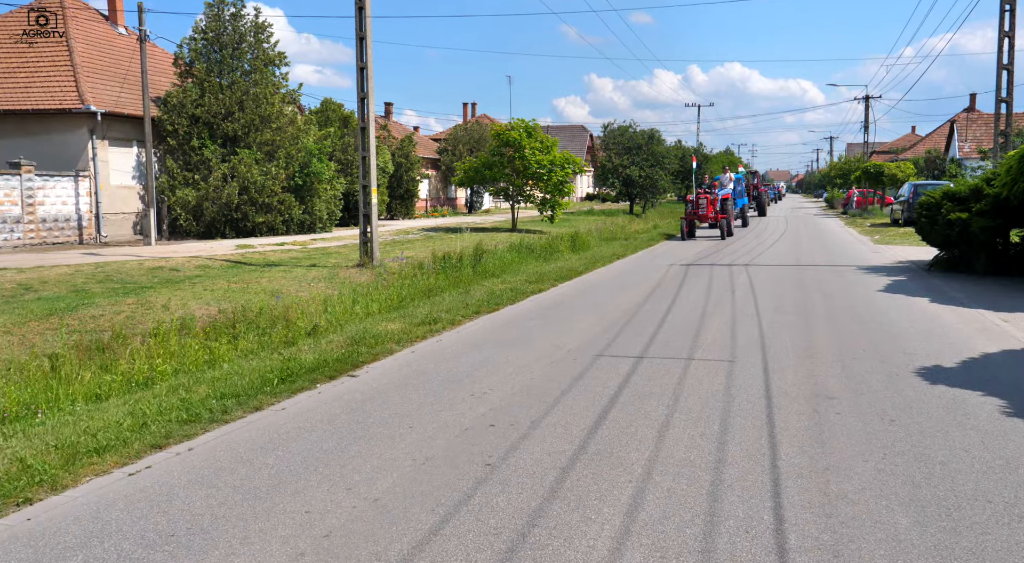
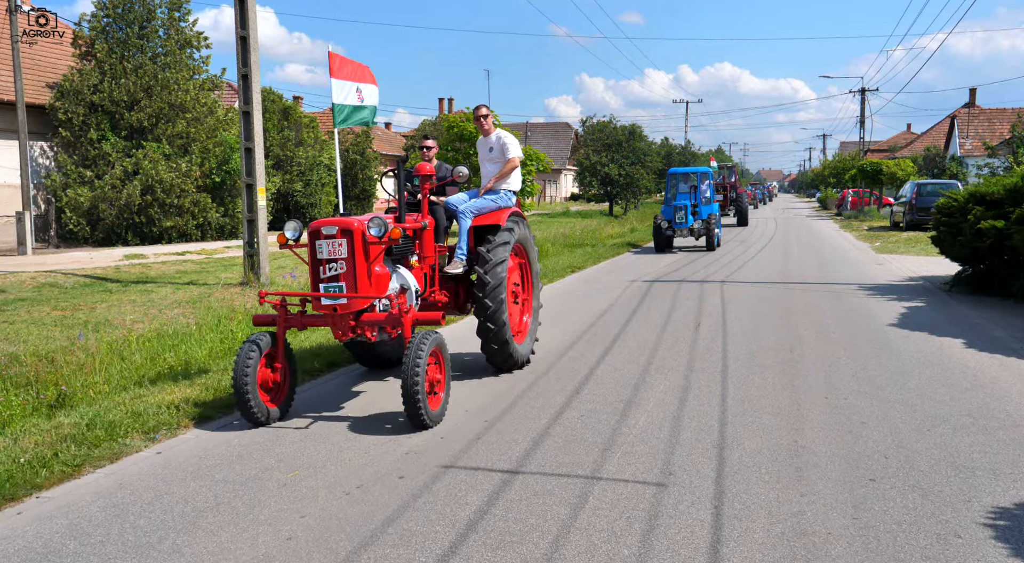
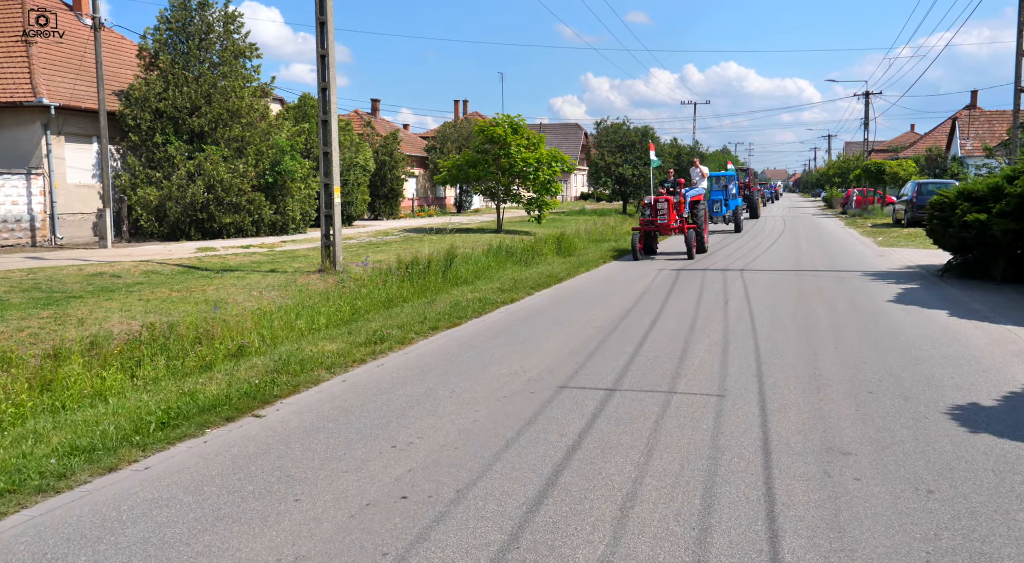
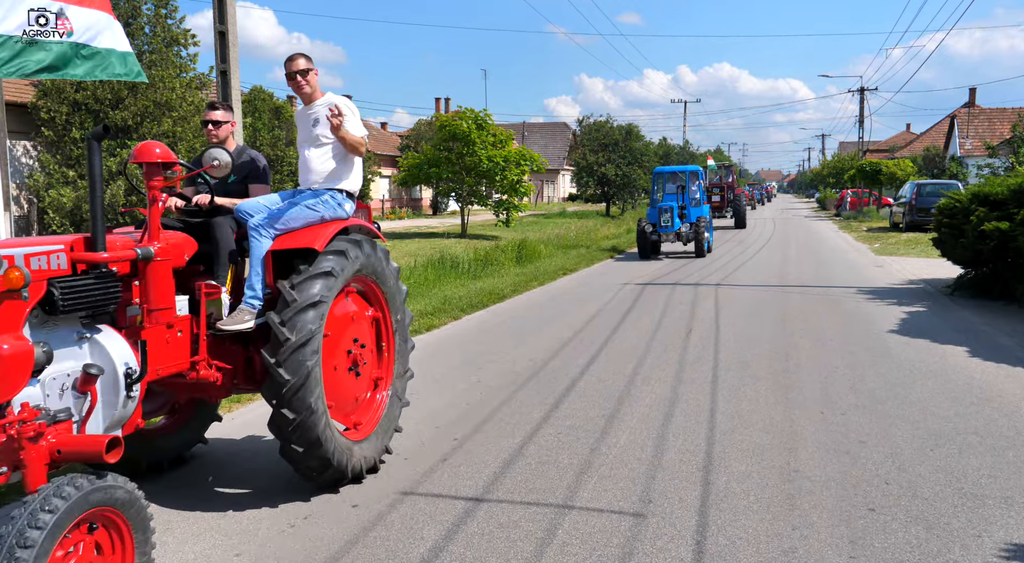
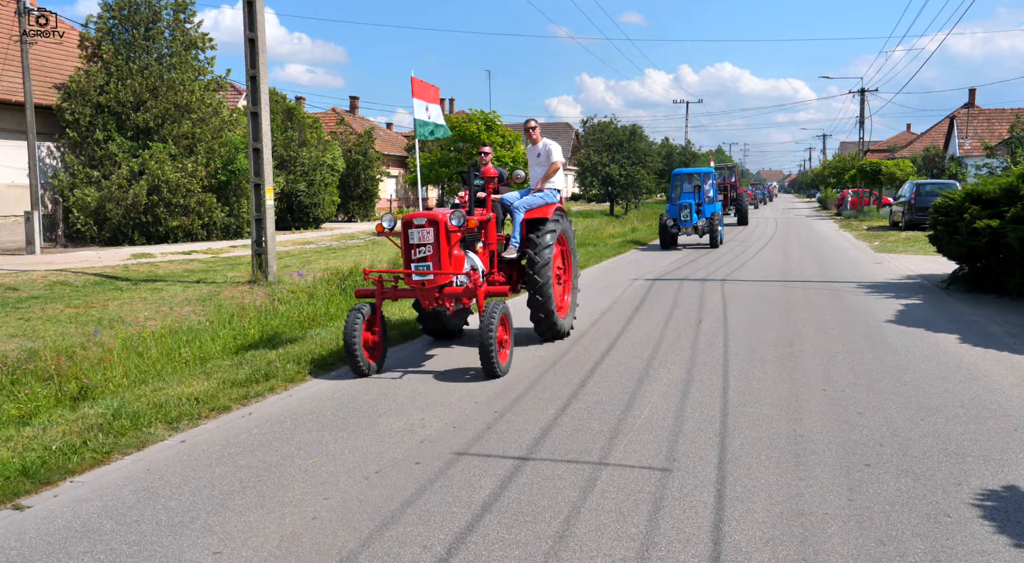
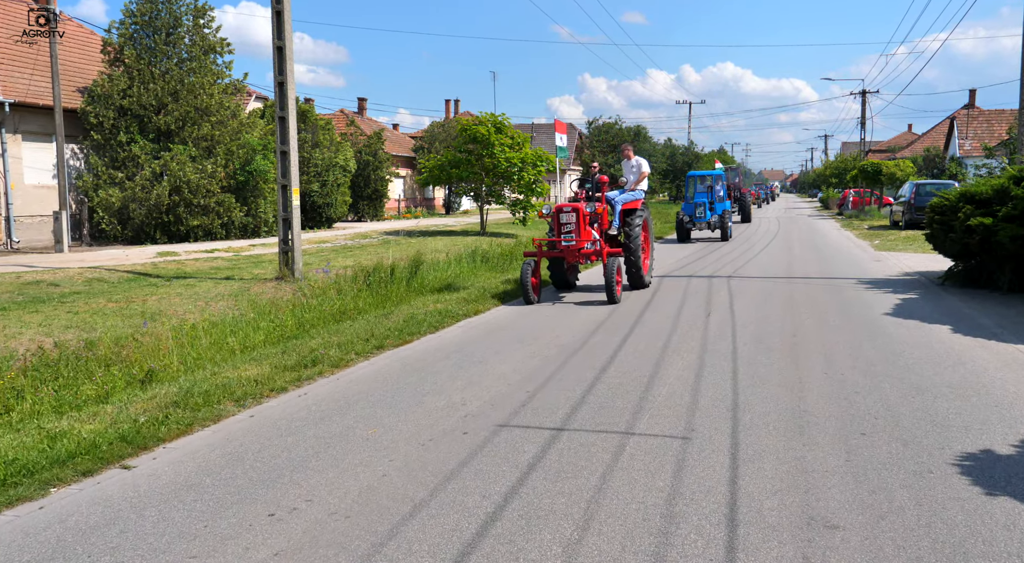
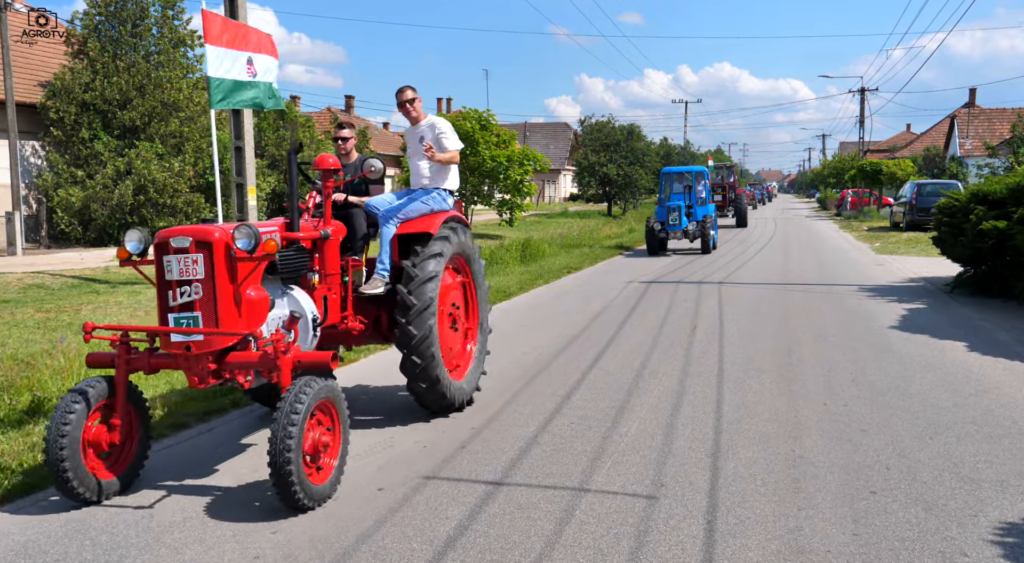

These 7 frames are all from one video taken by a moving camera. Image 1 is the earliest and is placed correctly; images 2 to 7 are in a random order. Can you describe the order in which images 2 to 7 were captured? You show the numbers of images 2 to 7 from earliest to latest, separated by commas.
3, 6, 5, 2, 7, 4
